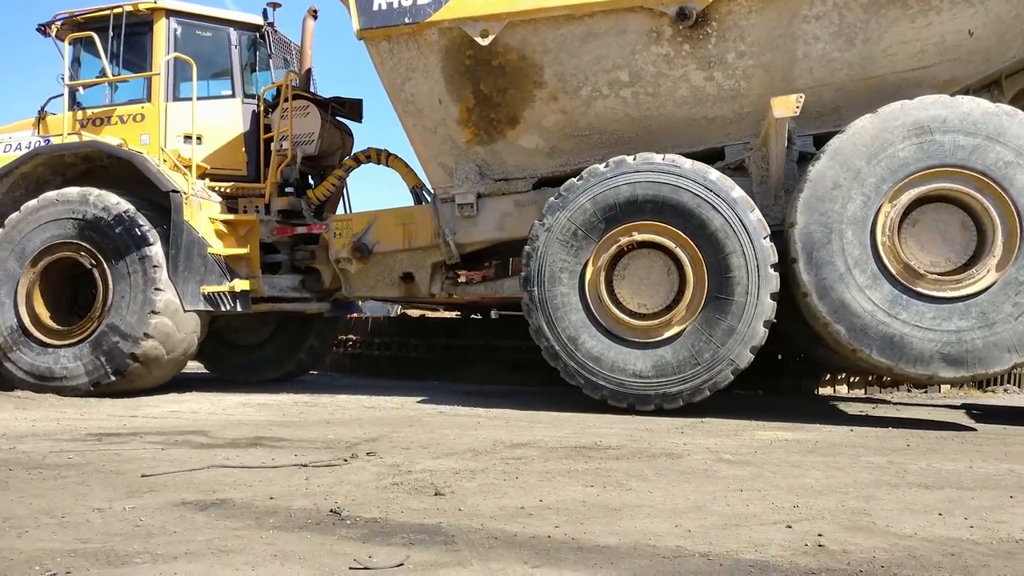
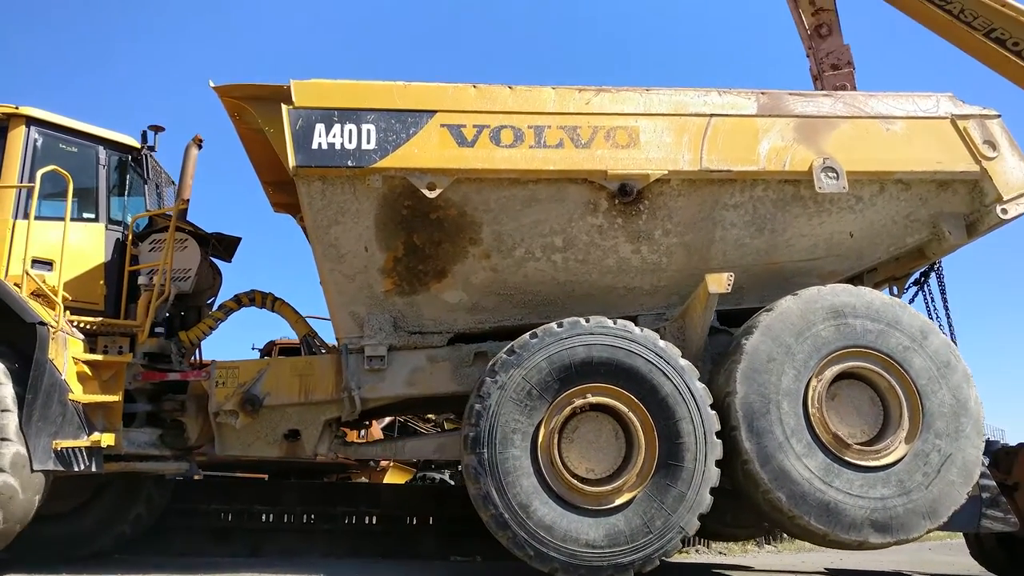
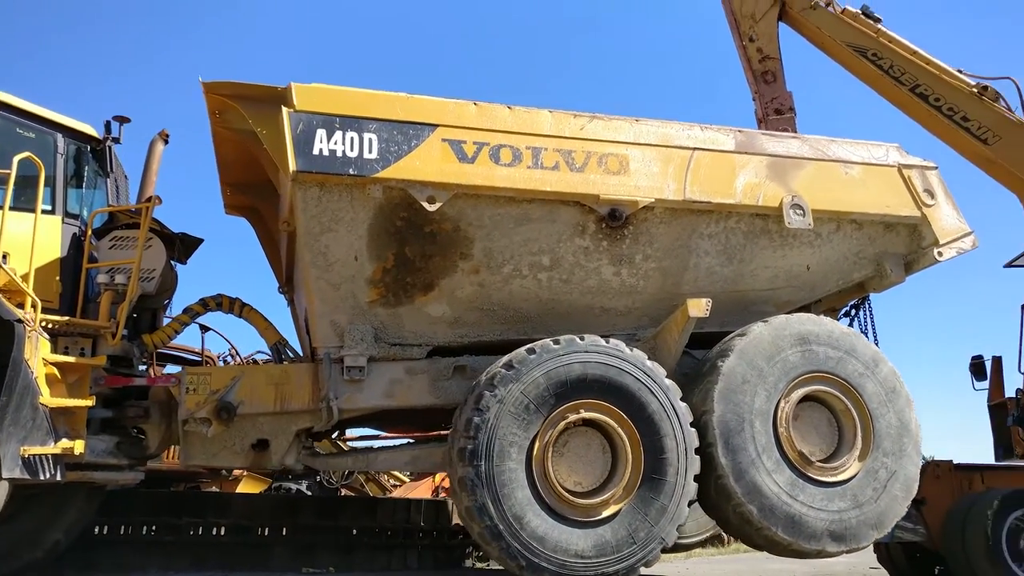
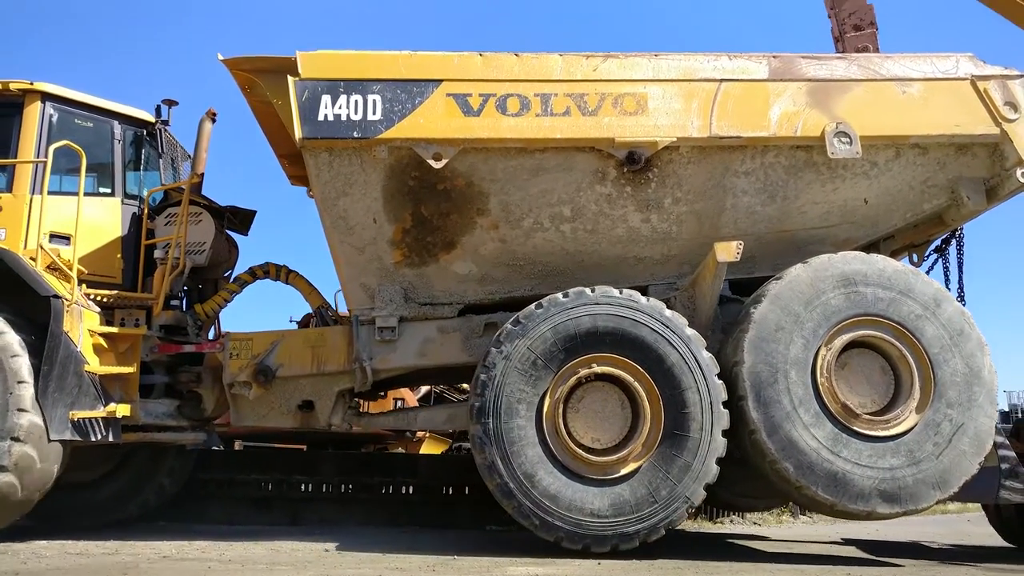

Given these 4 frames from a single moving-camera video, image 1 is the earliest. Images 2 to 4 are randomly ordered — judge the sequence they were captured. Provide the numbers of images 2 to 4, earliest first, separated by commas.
4, 2, 3
